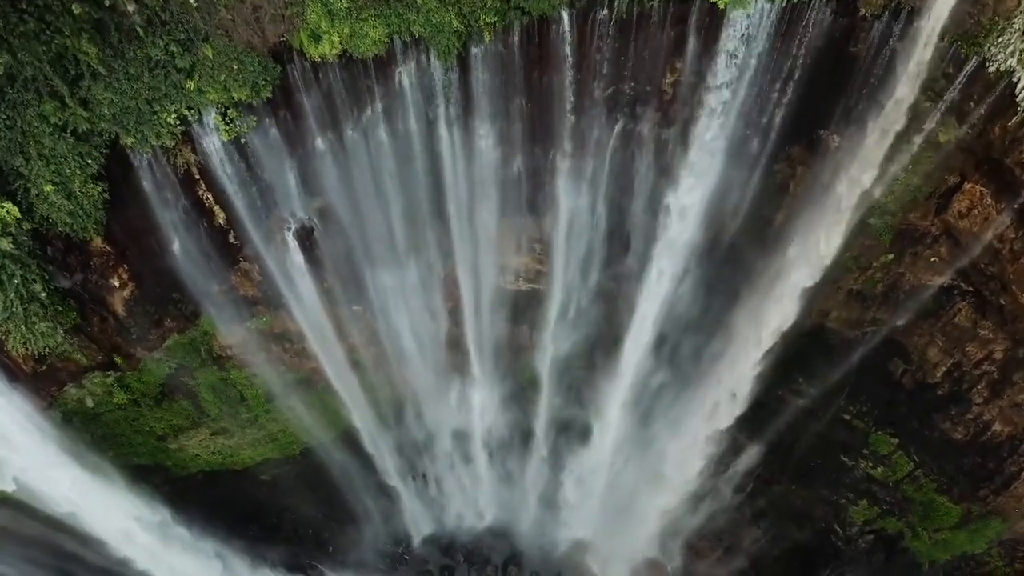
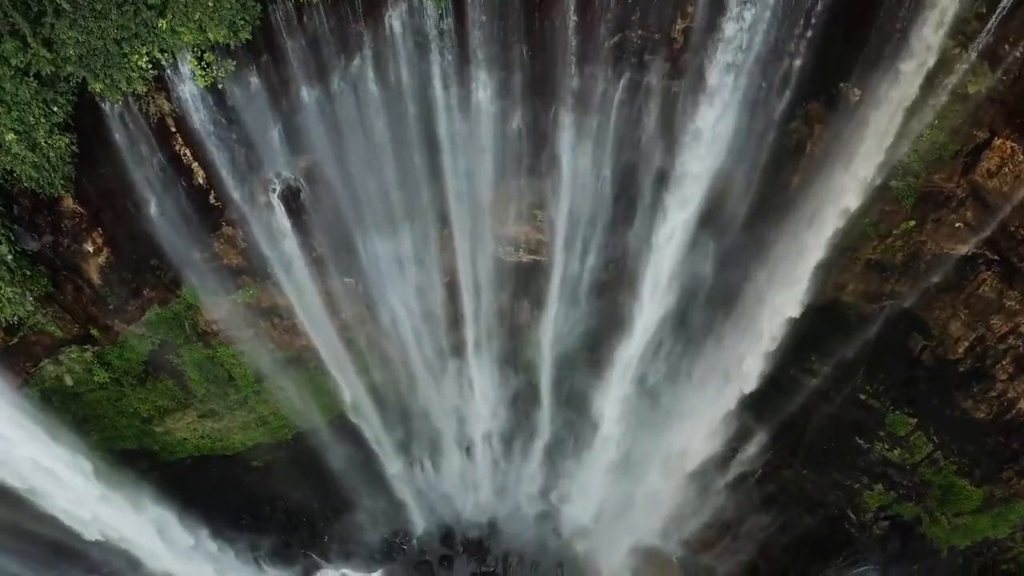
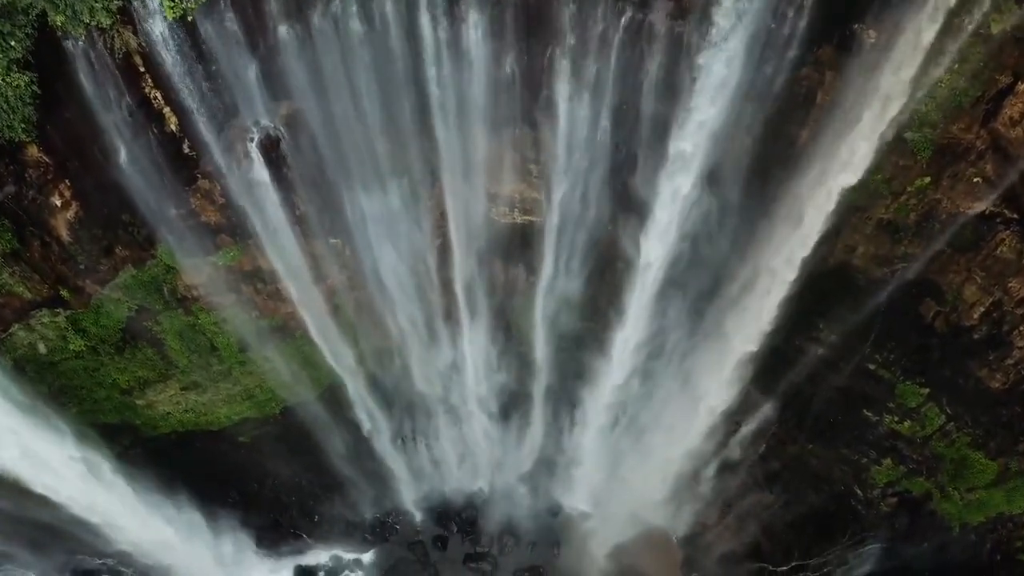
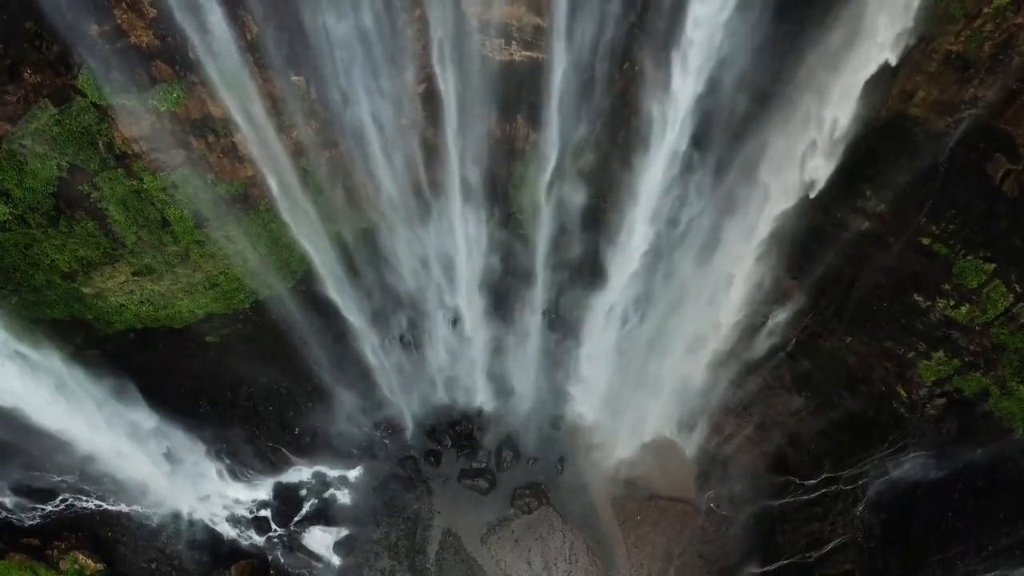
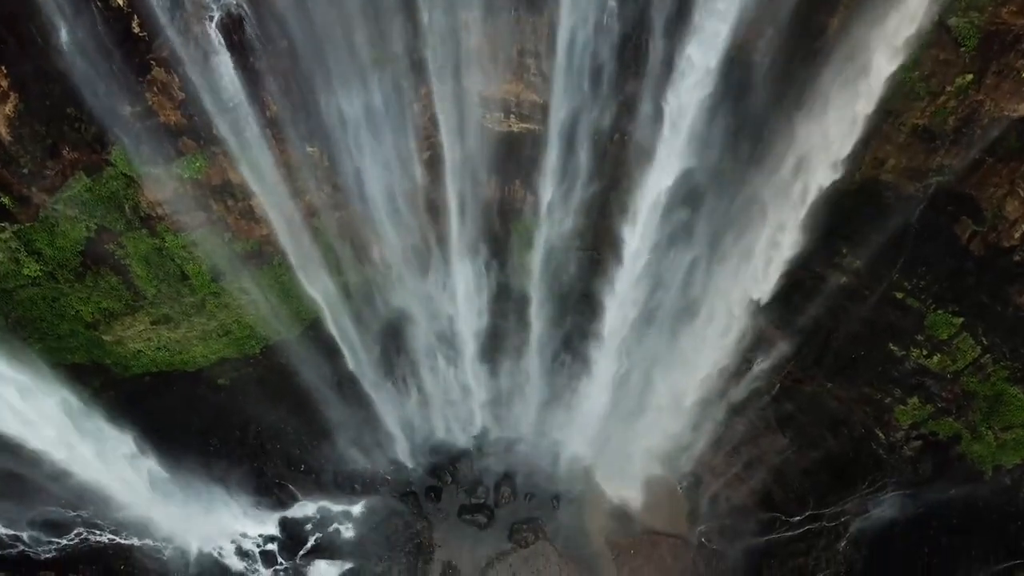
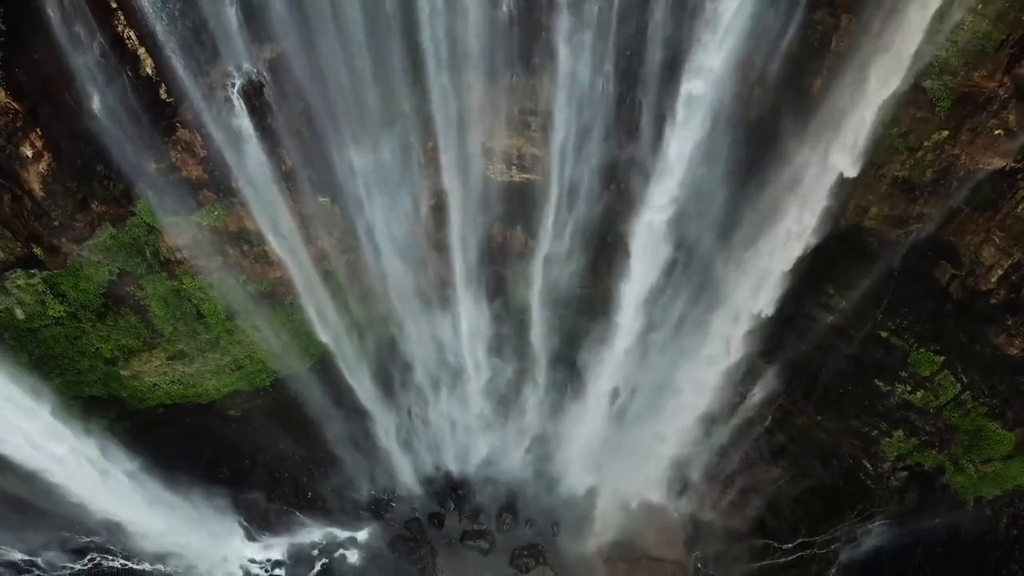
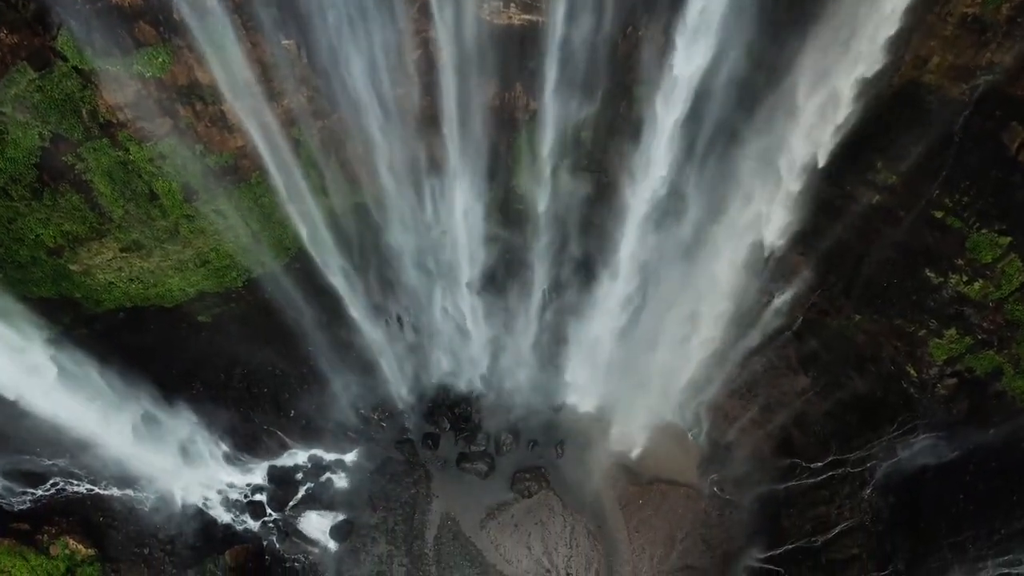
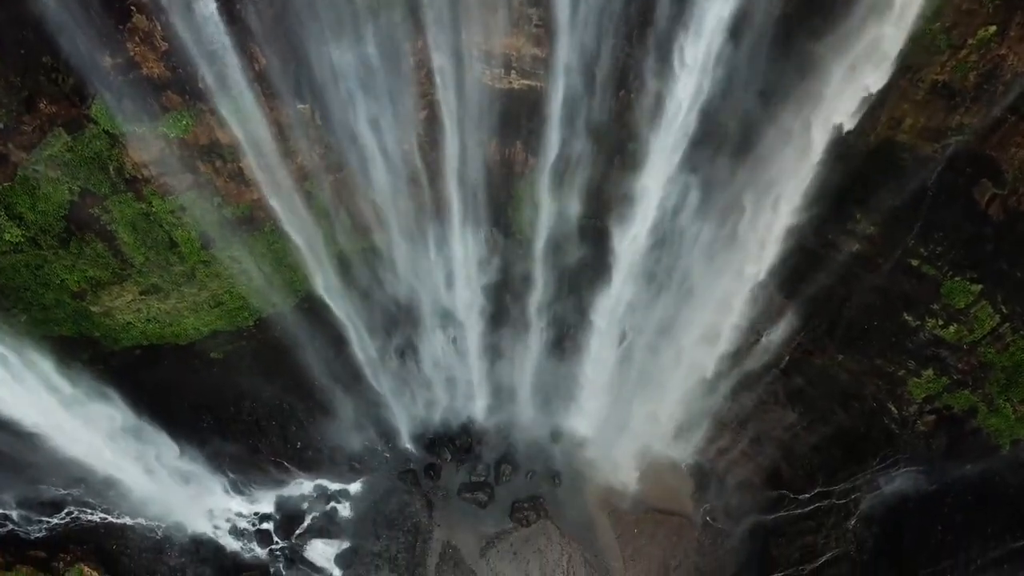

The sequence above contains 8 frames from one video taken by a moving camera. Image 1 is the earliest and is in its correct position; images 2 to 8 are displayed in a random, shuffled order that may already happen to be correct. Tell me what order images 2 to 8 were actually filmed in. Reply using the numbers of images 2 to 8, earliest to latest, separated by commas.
2, 3, 6, 5, 8, 4, 7
